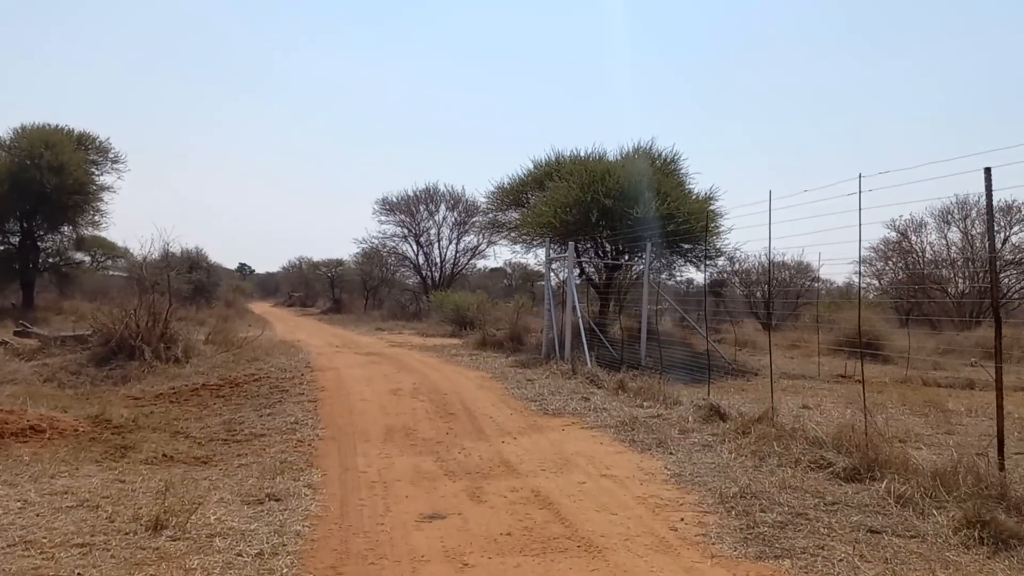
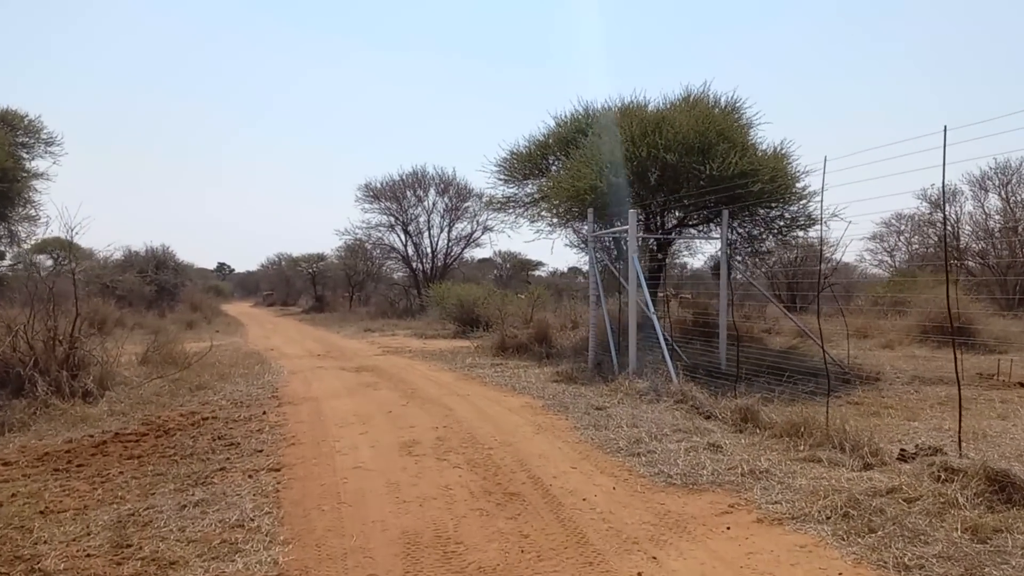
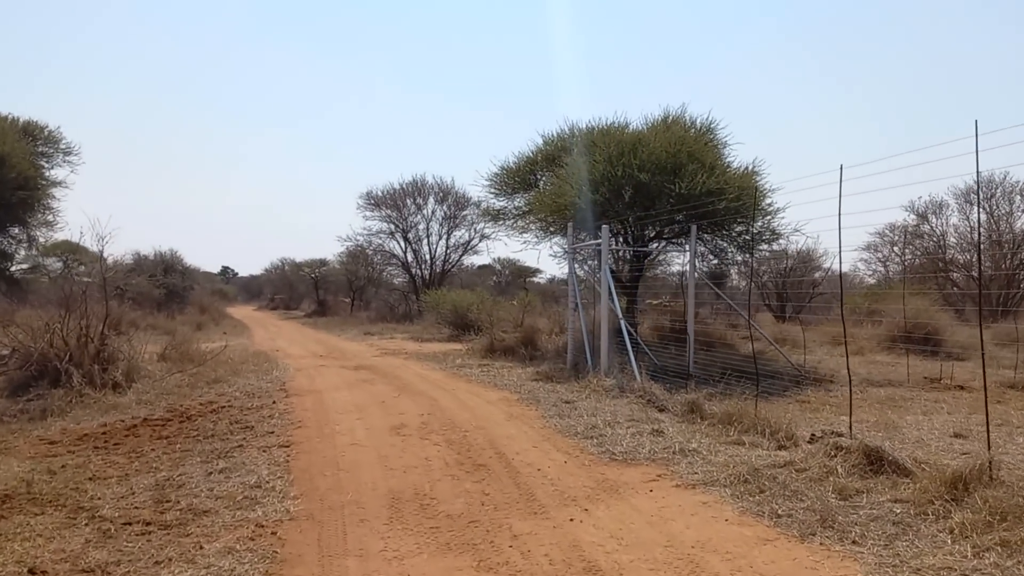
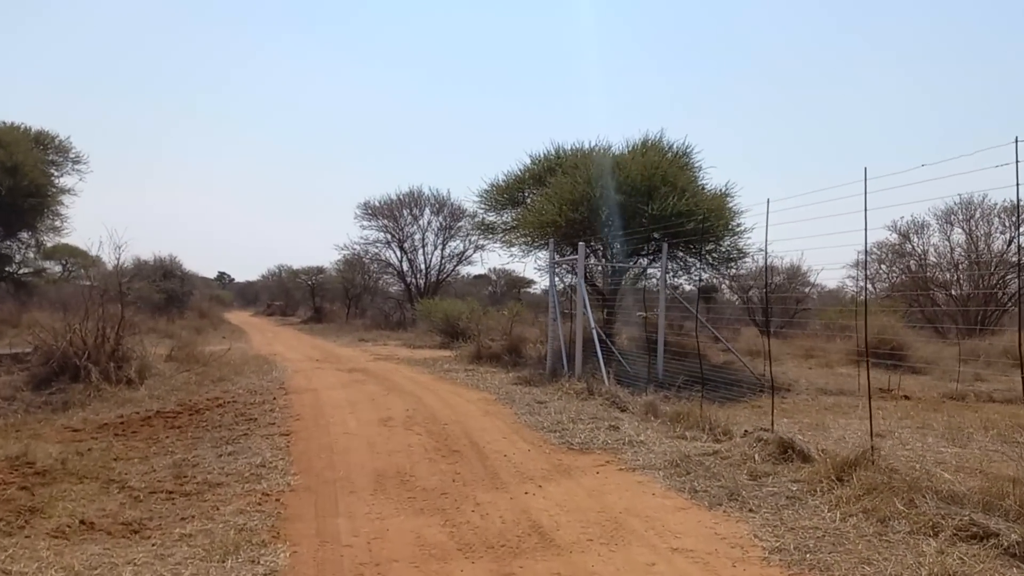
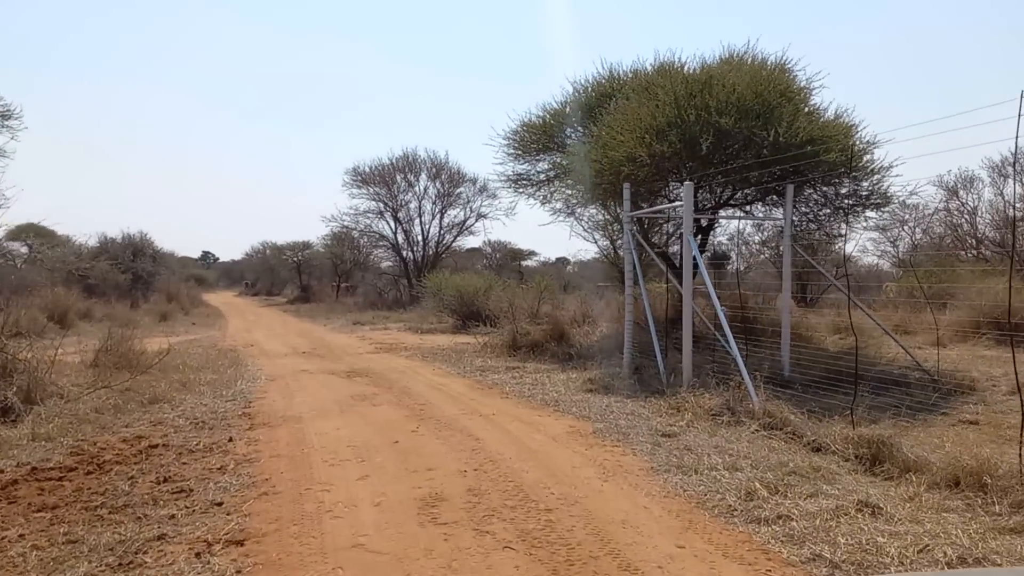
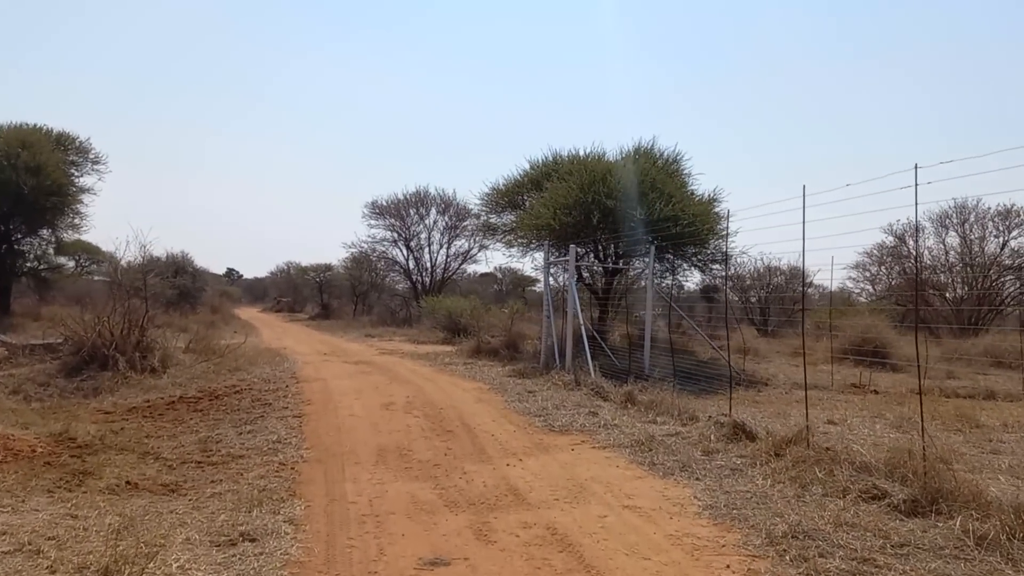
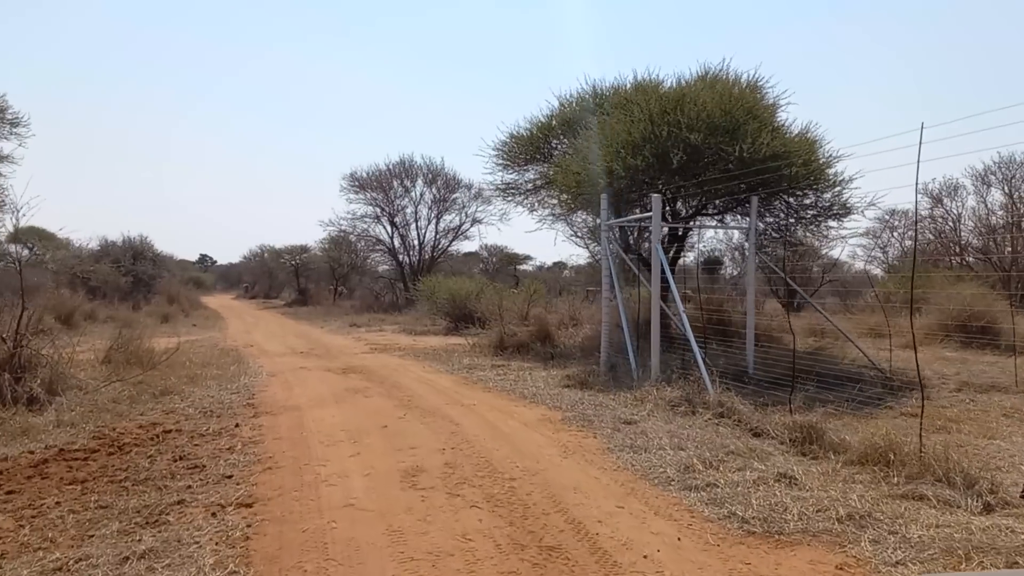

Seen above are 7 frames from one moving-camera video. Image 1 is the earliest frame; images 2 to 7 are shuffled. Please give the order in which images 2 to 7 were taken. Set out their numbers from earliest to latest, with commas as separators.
6, 4, 3, 2, 7, 5
